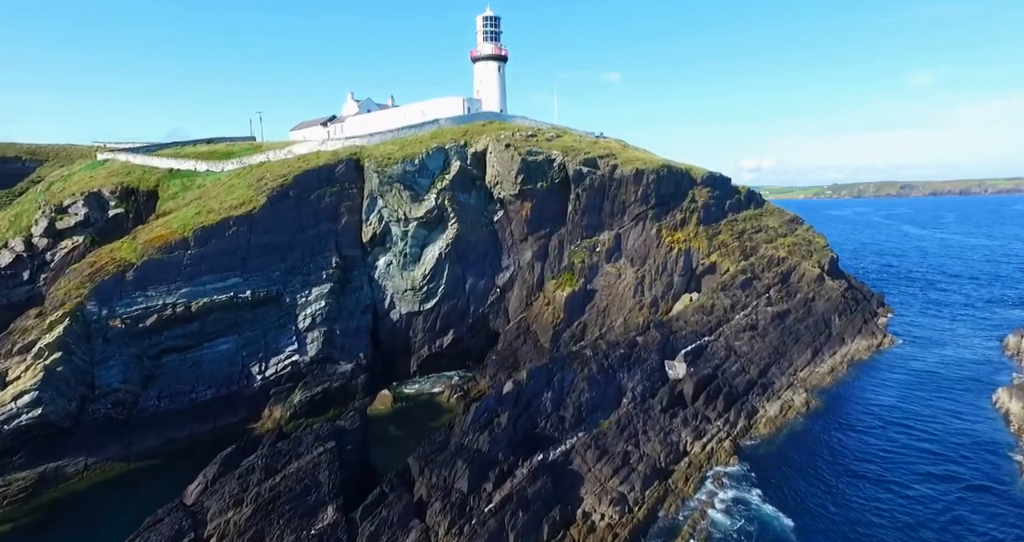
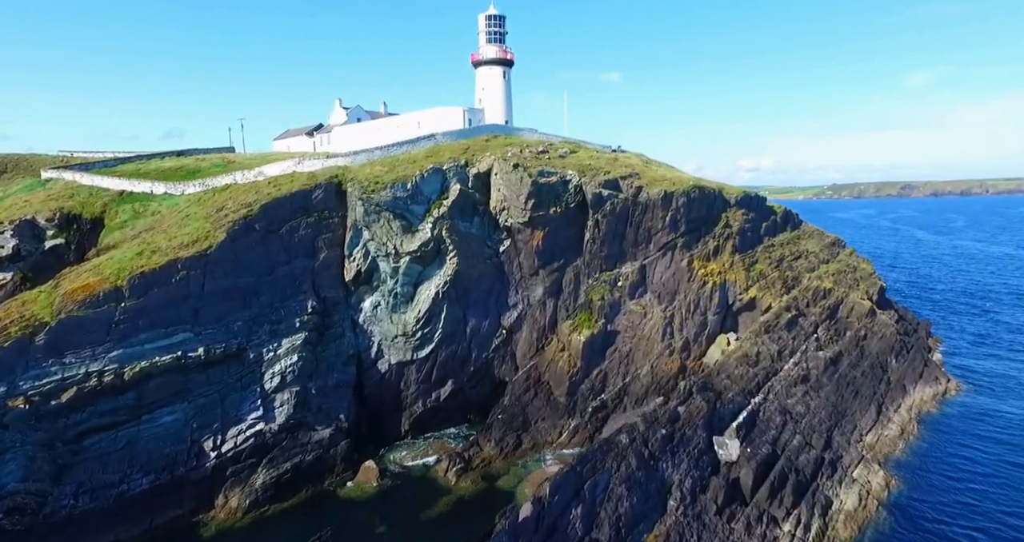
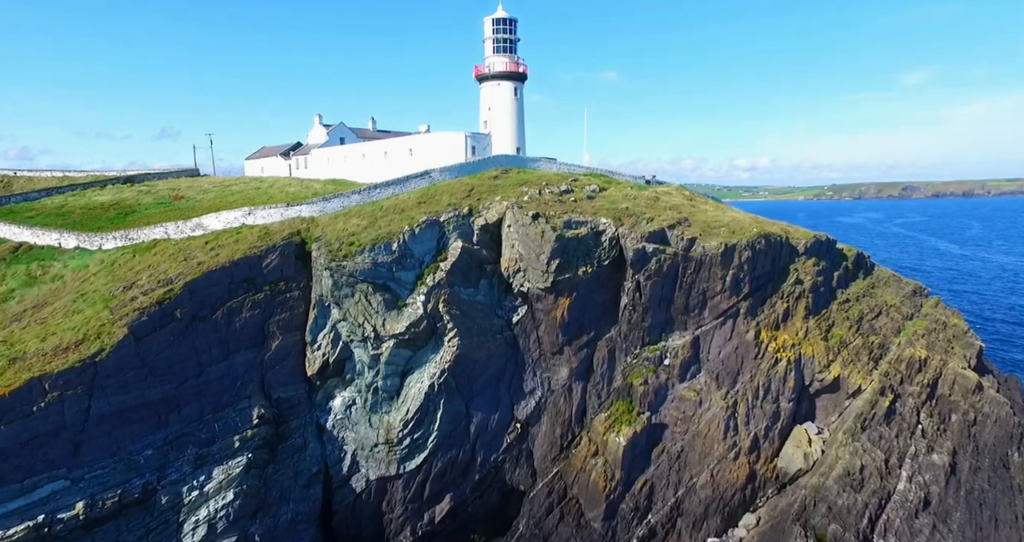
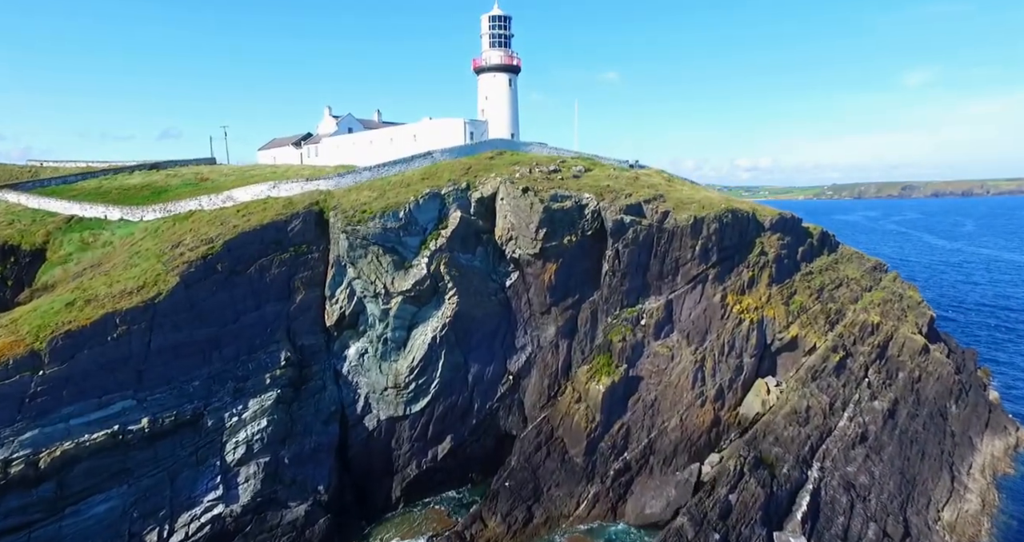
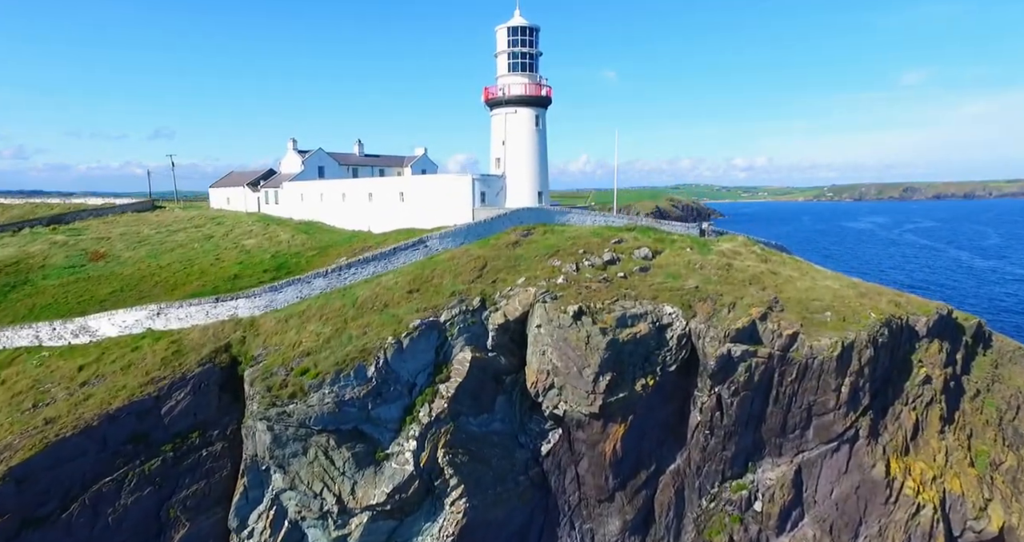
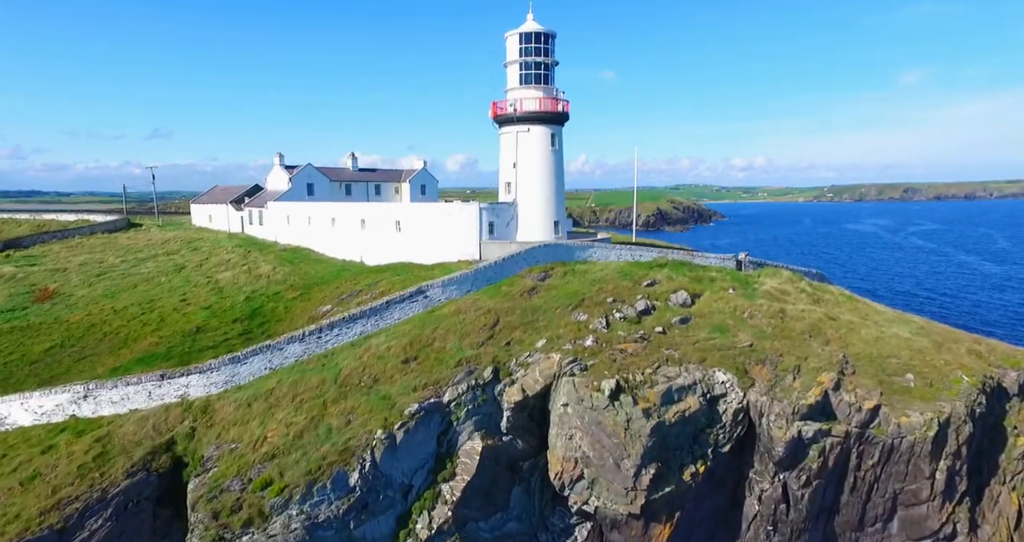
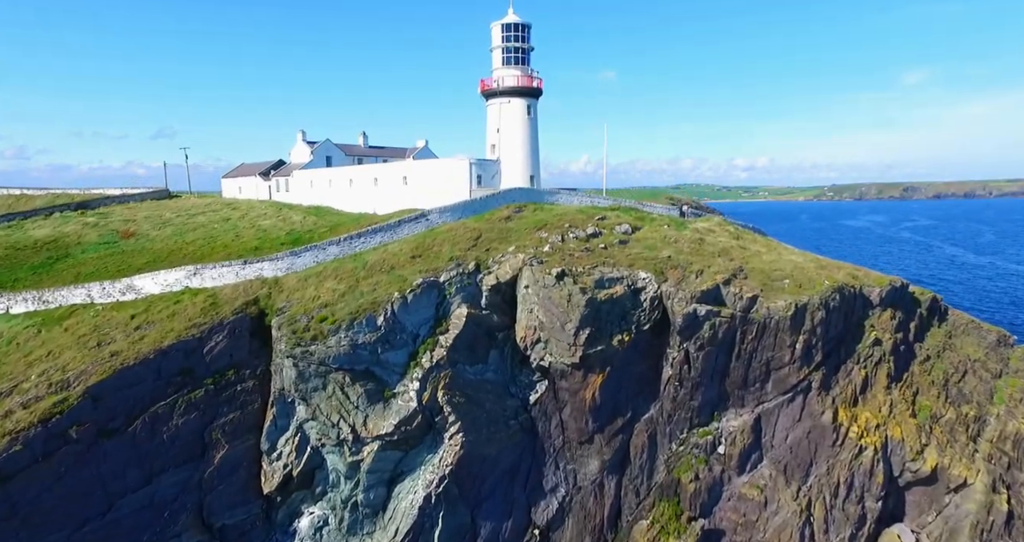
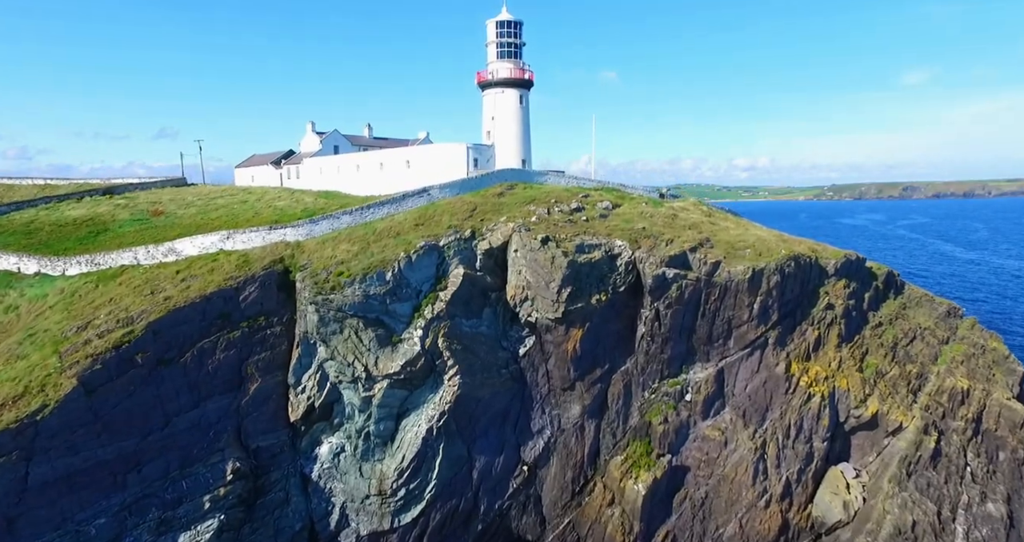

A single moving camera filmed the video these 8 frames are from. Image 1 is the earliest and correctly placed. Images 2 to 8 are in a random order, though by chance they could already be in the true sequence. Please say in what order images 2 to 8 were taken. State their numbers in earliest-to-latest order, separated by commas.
2, 4, 3, 8, 7, 5, 6
